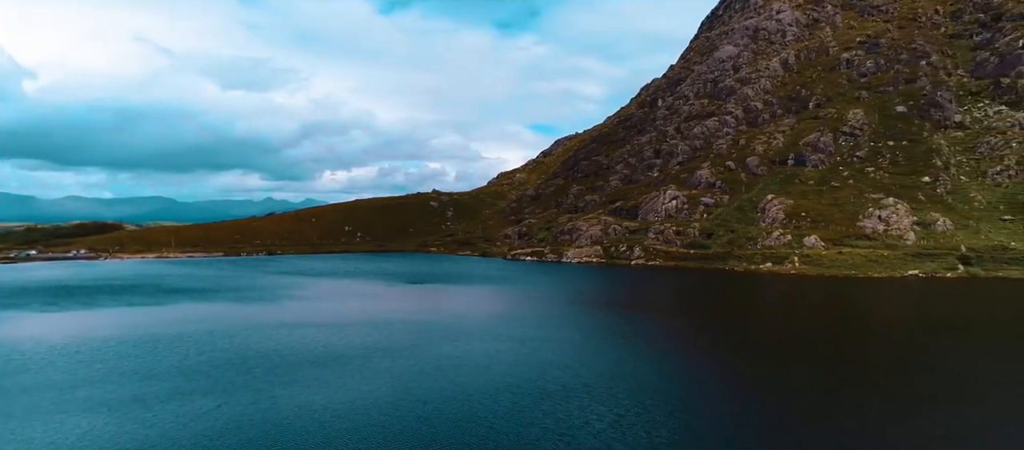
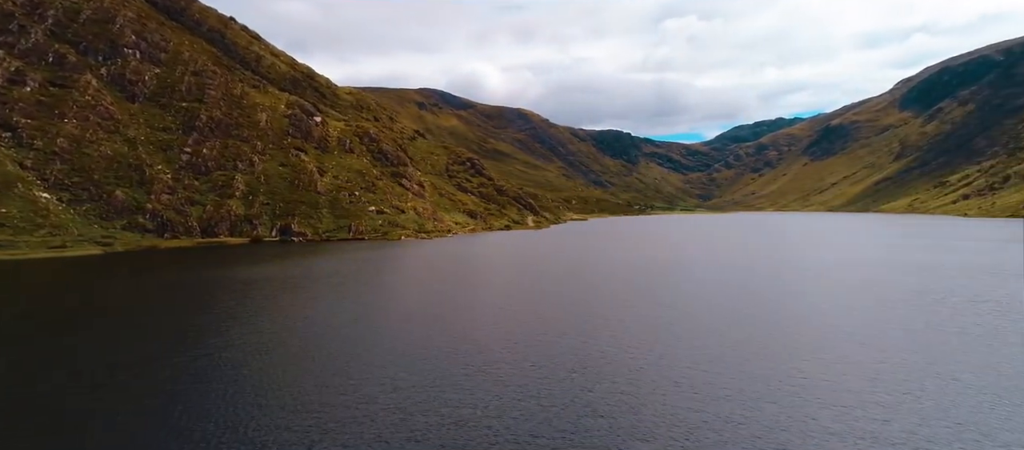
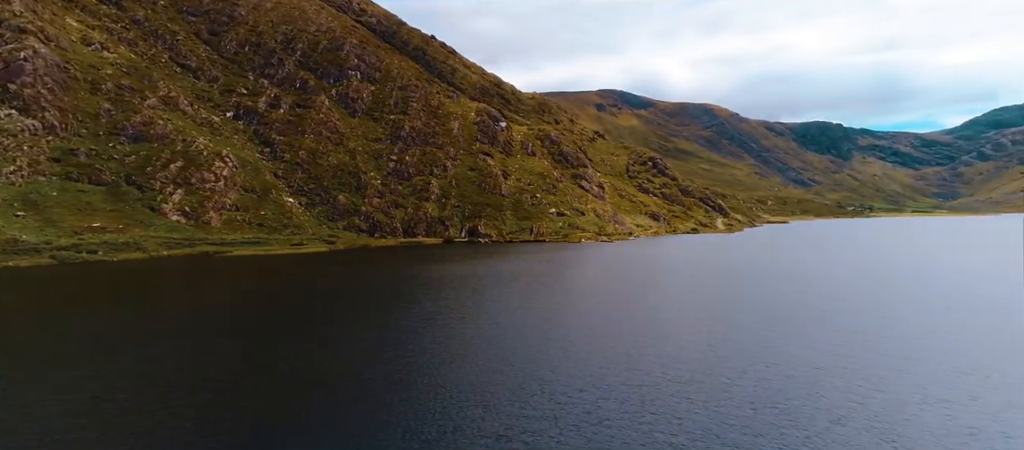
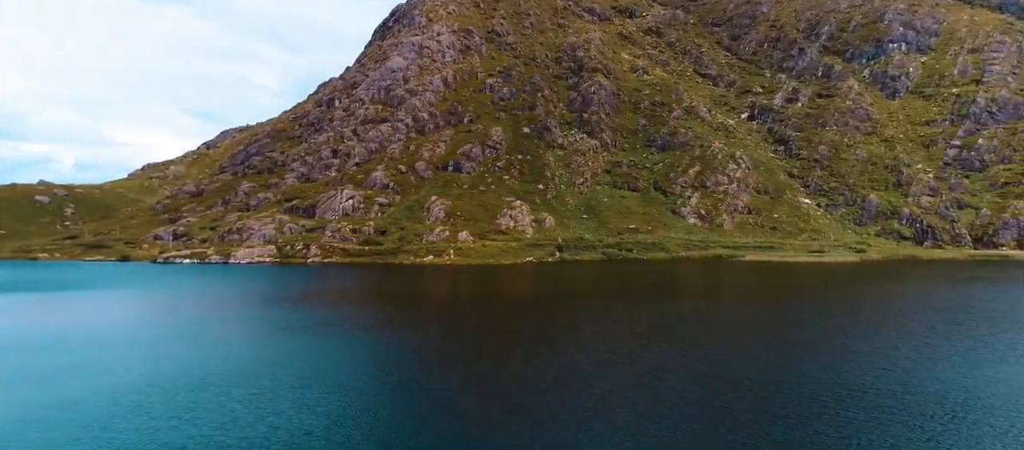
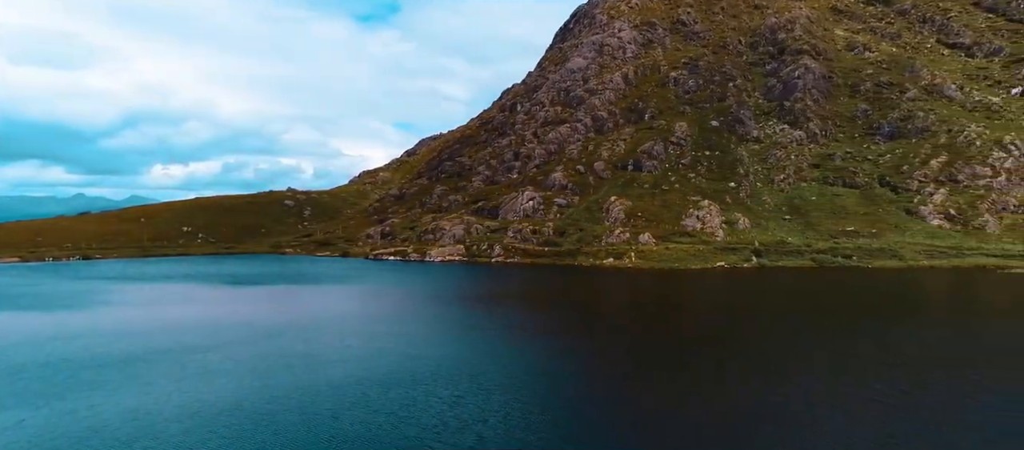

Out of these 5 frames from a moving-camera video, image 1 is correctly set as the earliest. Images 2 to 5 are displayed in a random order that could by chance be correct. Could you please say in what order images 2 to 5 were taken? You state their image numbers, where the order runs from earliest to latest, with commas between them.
5, 4, 3, 2
